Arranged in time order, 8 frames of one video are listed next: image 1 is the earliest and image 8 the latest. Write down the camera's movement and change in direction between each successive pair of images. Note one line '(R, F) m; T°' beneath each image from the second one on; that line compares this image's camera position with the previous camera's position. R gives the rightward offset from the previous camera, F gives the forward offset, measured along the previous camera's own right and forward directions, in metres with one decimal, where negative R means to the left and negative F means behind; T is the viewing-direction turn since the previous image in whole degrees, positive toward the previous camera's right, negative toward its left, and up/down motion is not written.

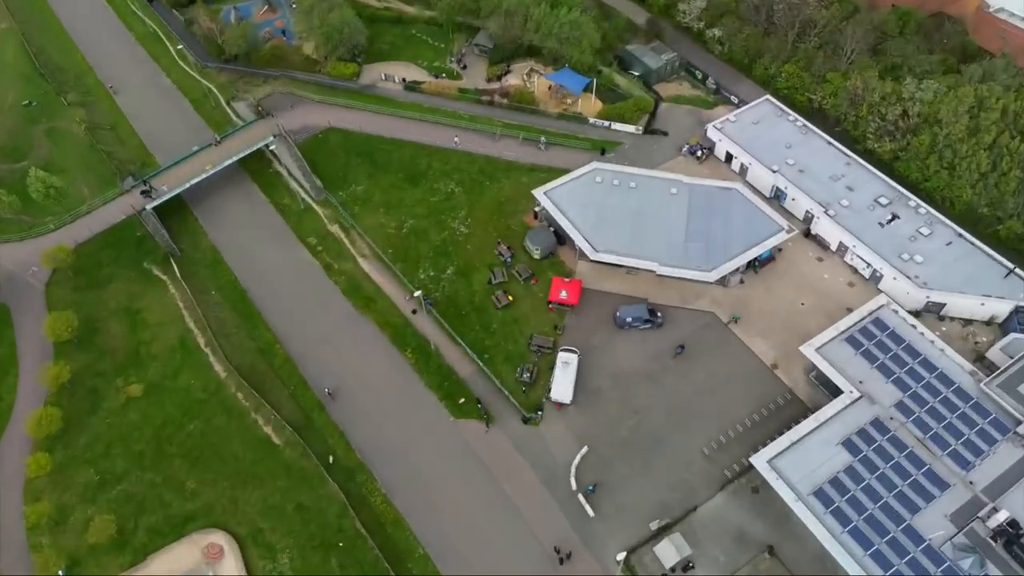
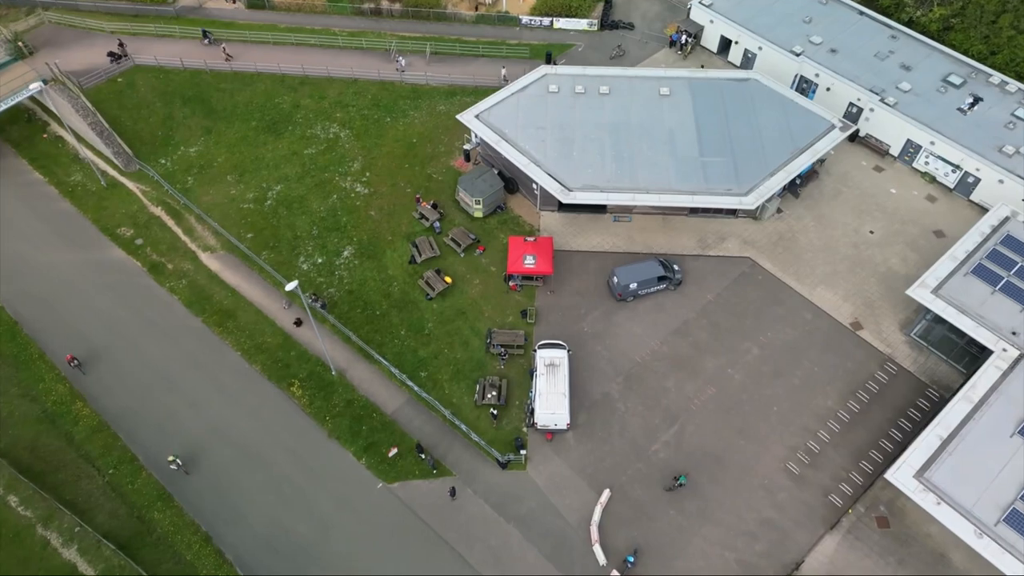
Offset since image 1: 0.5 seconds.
(-2.2, +22.7) m; +8°
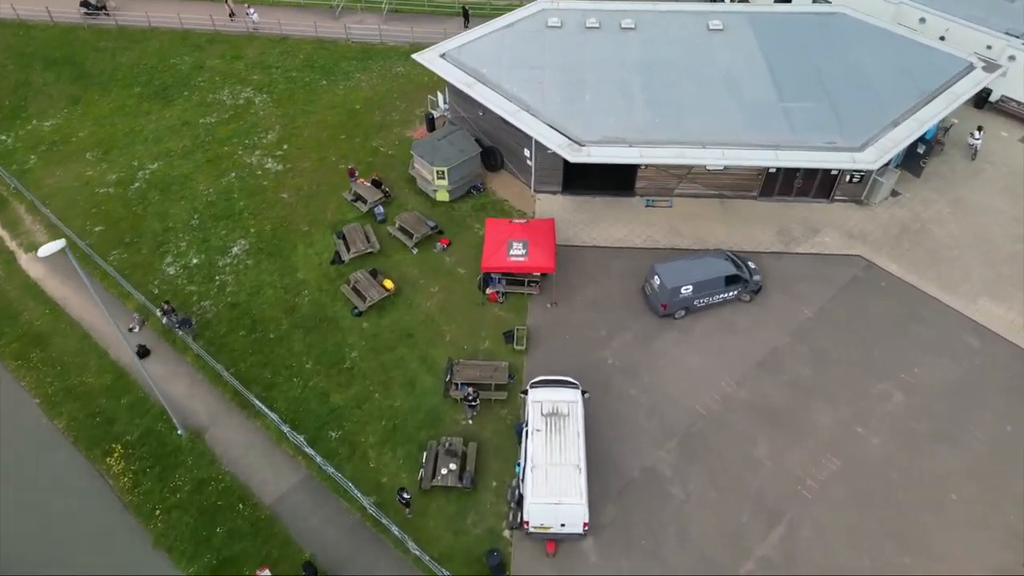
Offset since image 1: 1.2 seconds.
(+0.8, +15.6) m; 0°
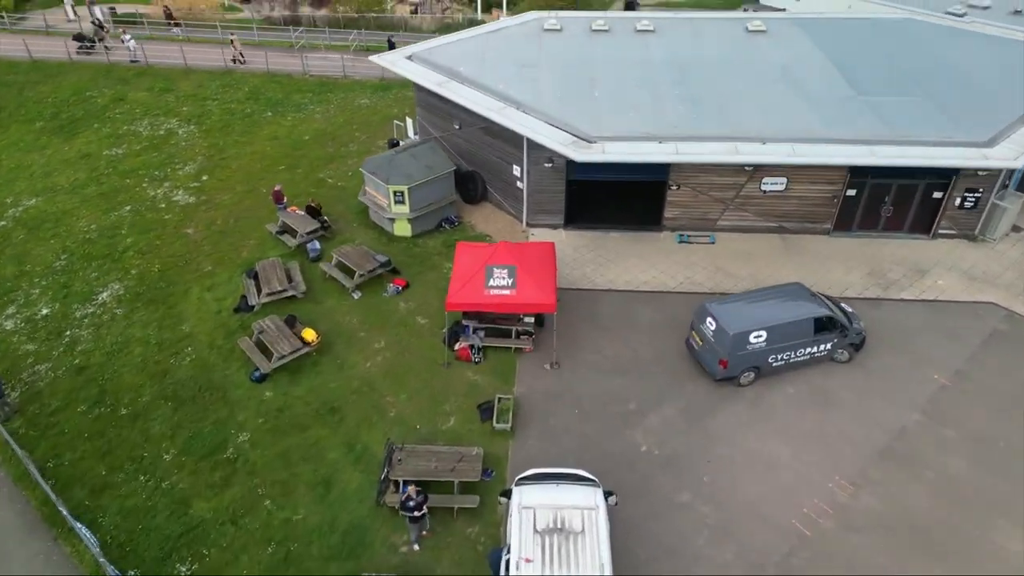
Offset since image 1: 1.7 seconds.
(+0.5, +8.5) m; 0°
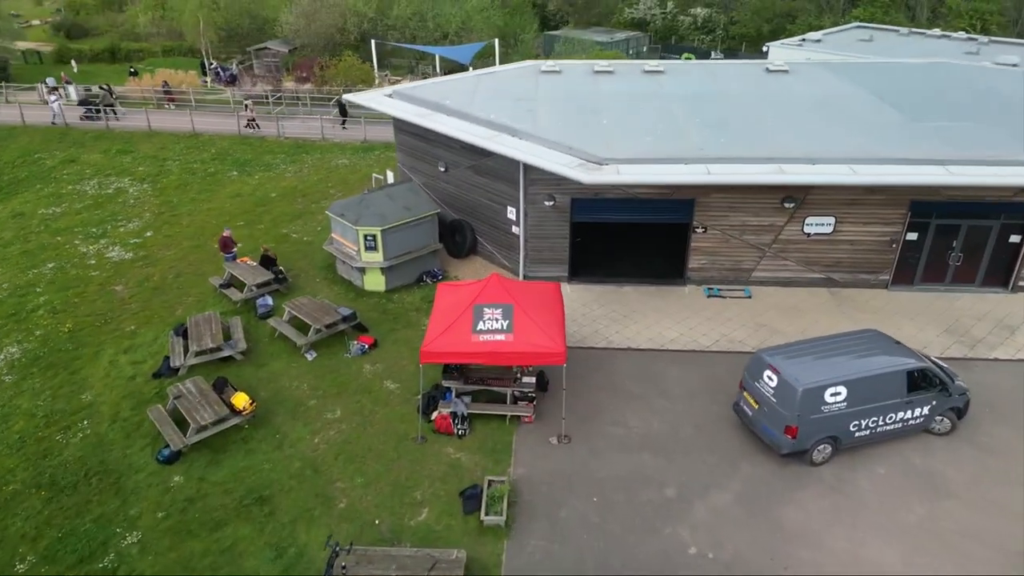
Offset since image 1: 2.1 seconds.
(0.0, +3.9) m; 0°
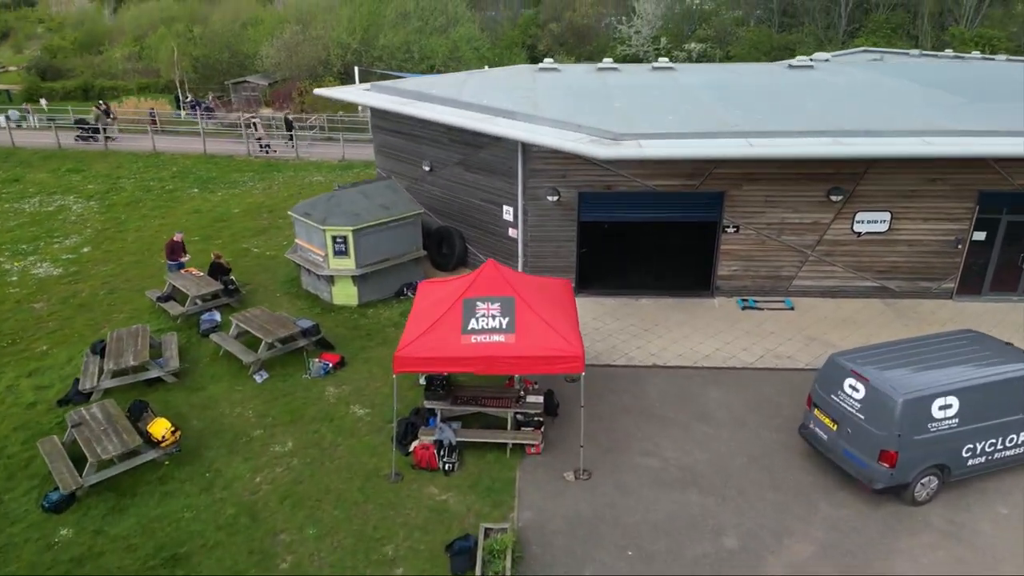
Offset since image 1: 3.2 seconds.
(-0.2, +2.9) m; +1°
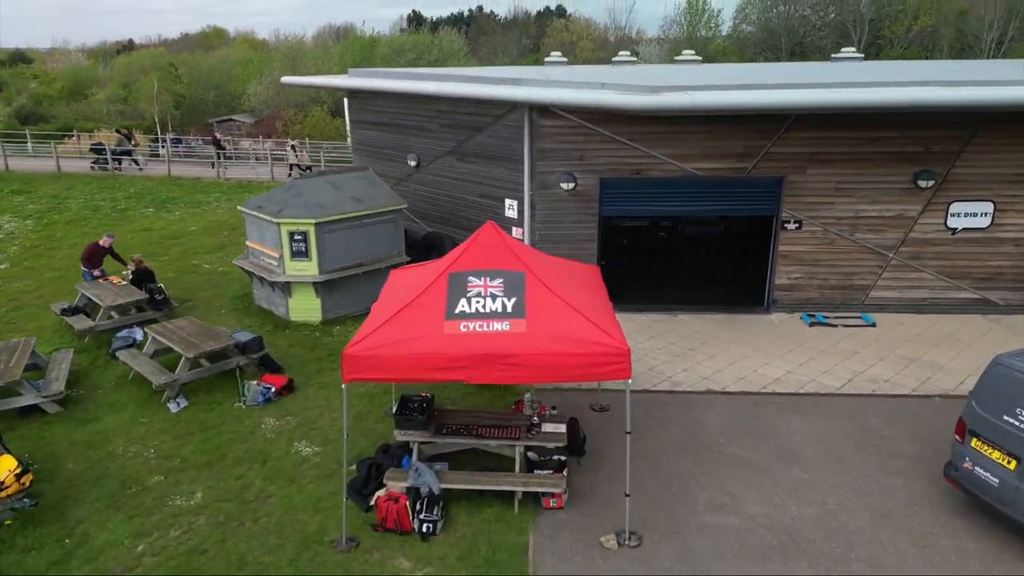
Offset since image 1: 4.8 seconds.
(-0.1, +3.1) m; 0°
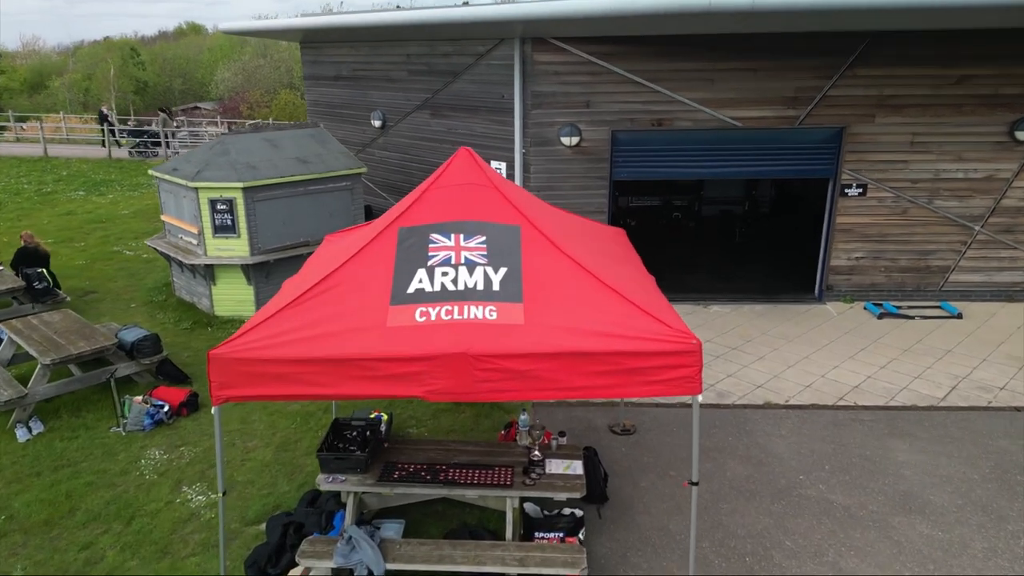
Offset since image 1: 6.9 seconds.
(0.0, +2.5) m; +1°
